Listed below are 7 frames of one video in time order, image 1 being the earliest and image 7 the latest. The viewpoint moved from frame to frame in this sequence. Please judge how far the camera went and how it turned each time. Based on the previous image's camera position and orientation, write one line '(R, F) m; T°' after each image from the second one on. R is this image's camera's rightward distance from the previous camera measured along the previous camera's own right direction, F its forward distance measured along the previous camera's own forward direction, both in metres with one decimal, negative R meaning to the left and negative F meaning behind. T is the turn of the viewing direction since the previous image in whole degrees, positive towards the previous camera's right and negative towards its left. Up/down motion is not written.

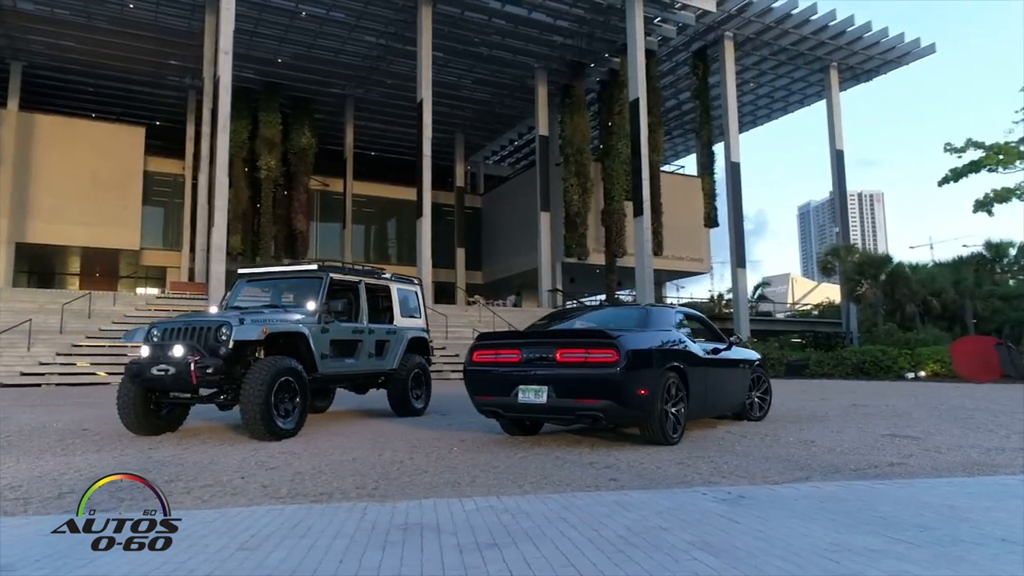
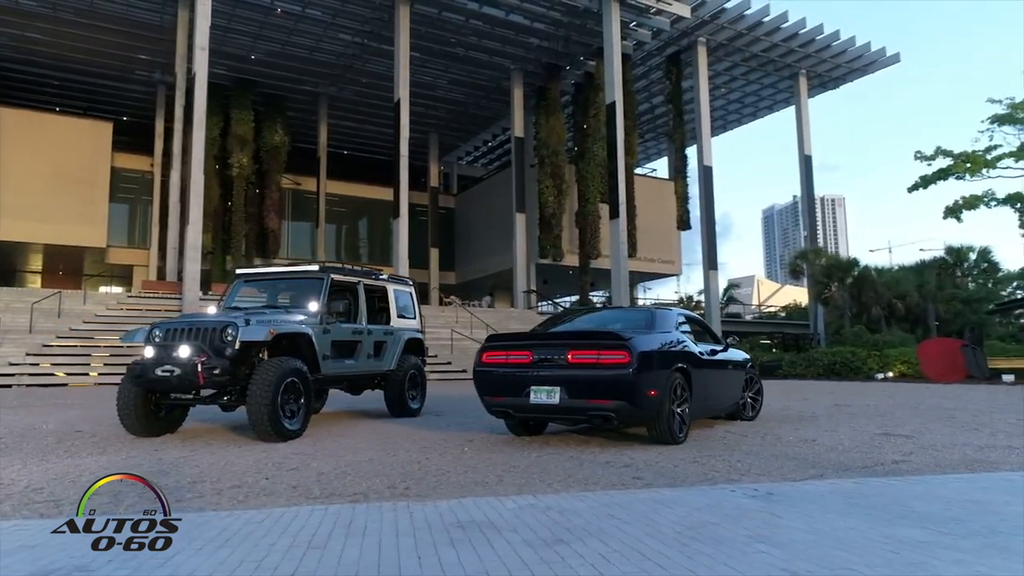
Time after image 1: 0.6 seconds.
(-0.4, -0.1) m; +3°
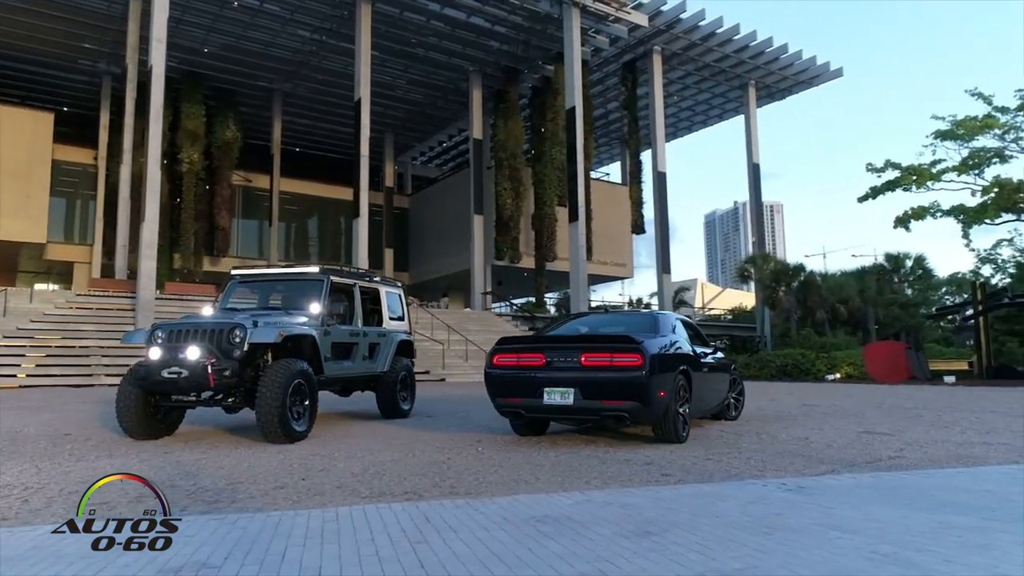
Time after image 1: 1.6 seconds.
(-0.7, -0.2) m; +4°
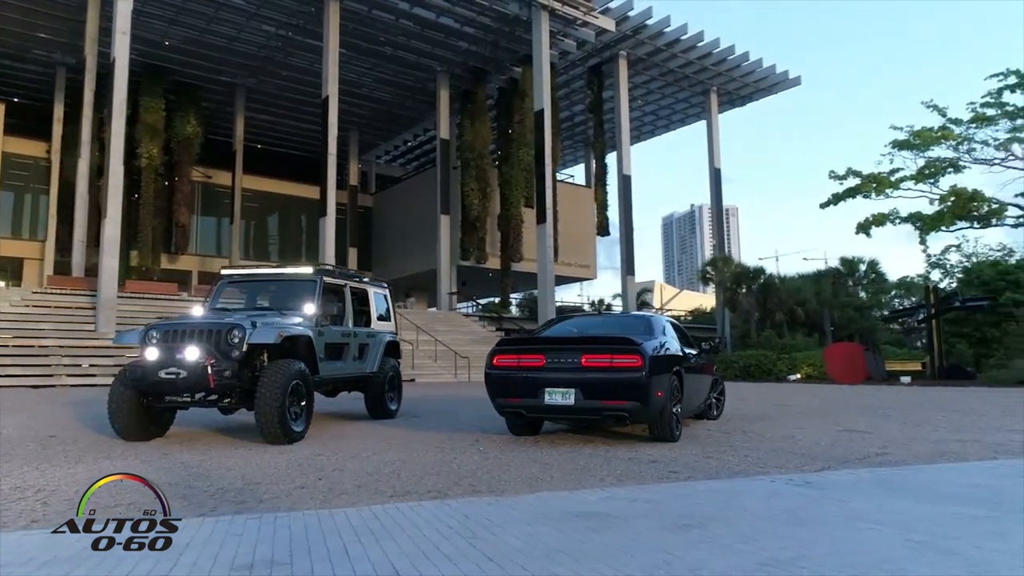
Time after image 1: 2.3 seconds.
(-0.4, -0.1) m; +3°
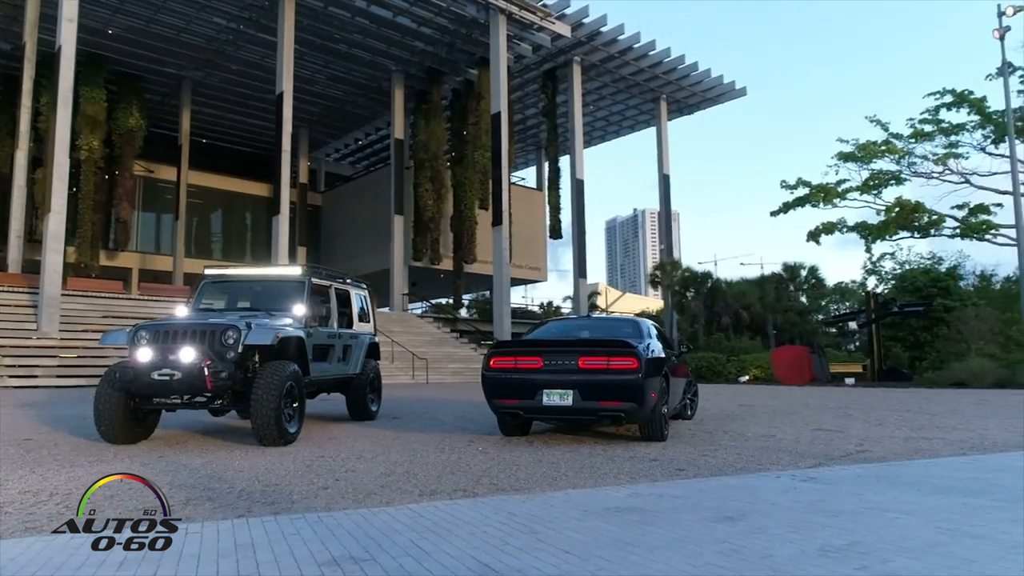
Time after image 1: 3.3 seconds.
(-0.6, -0.1) m; +4°
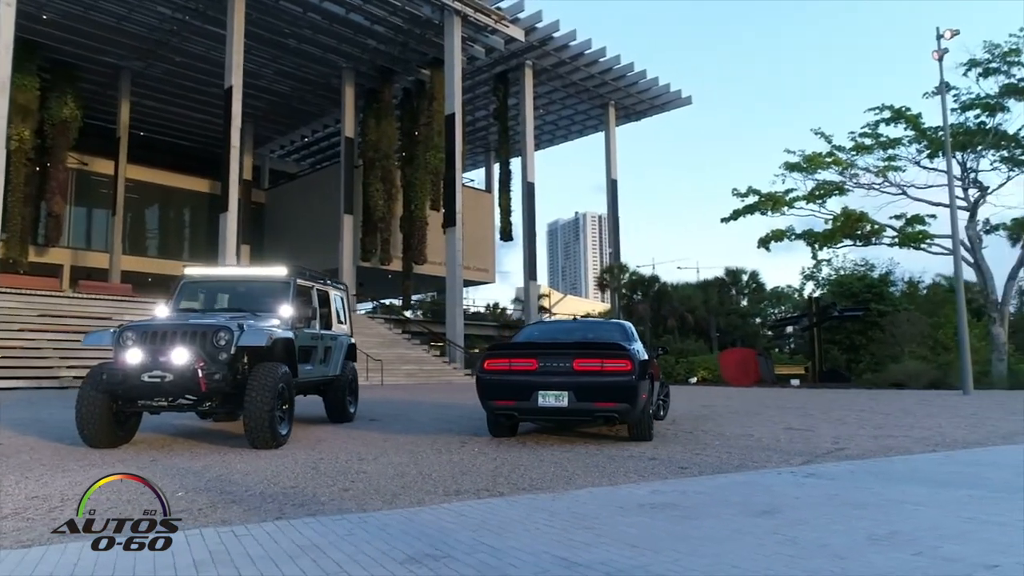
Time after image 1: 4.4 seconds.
(-0.6, -0.1) m; +5°
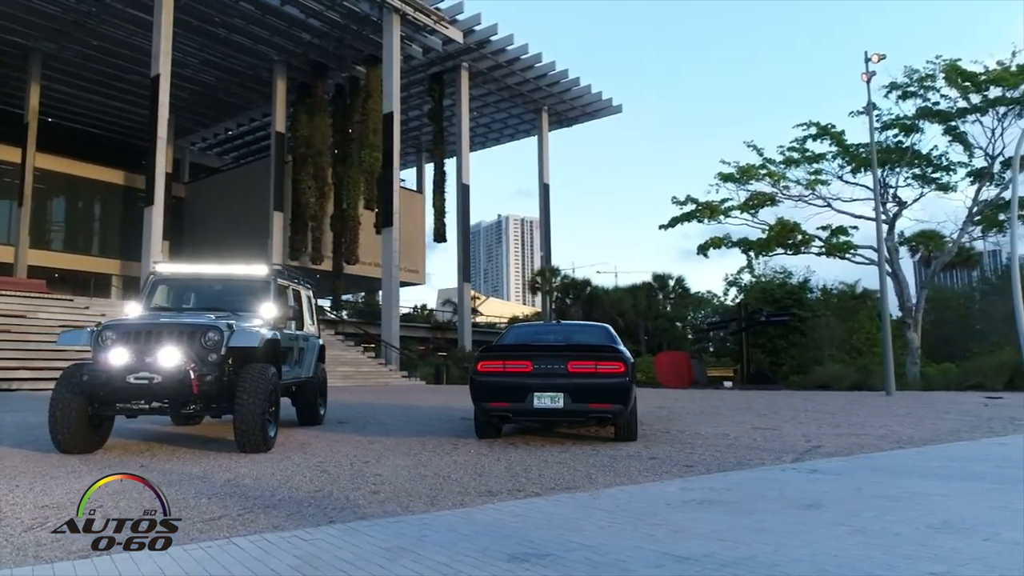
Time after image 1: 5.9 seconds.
(-0.8, 0.0) m; +6°
